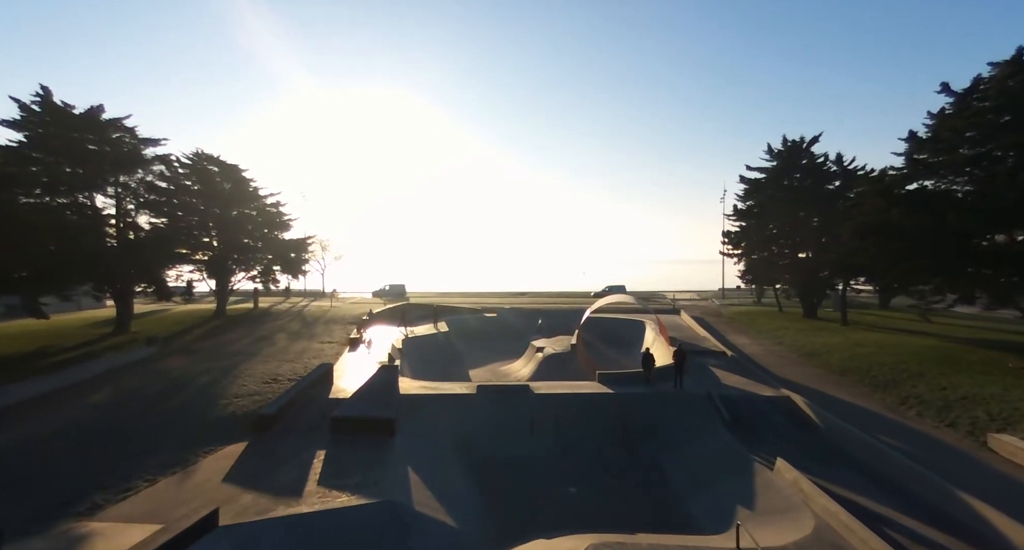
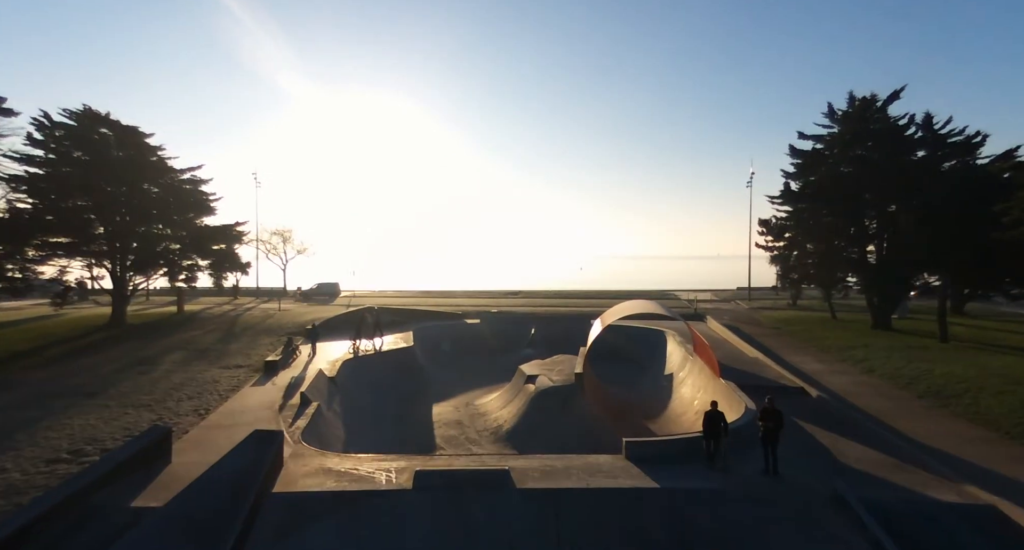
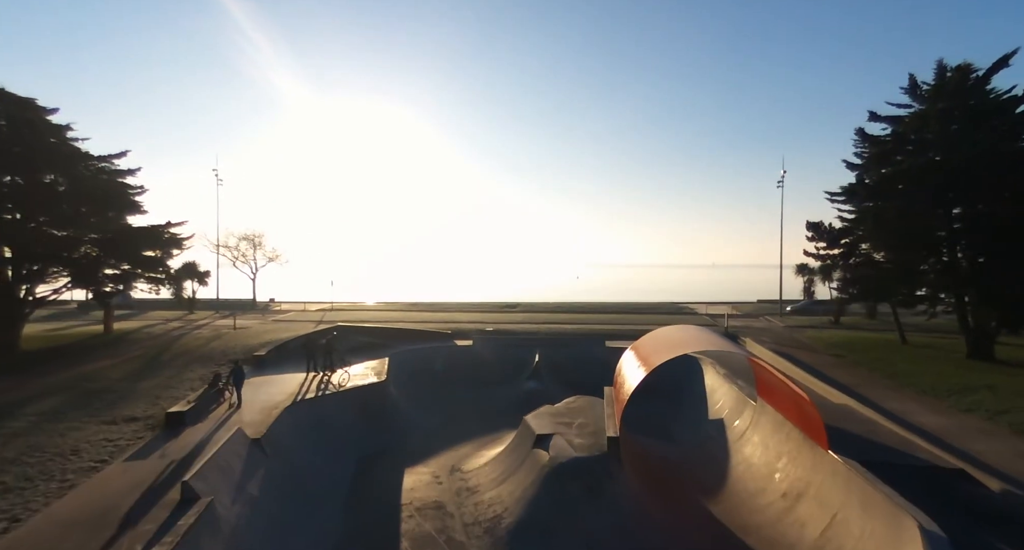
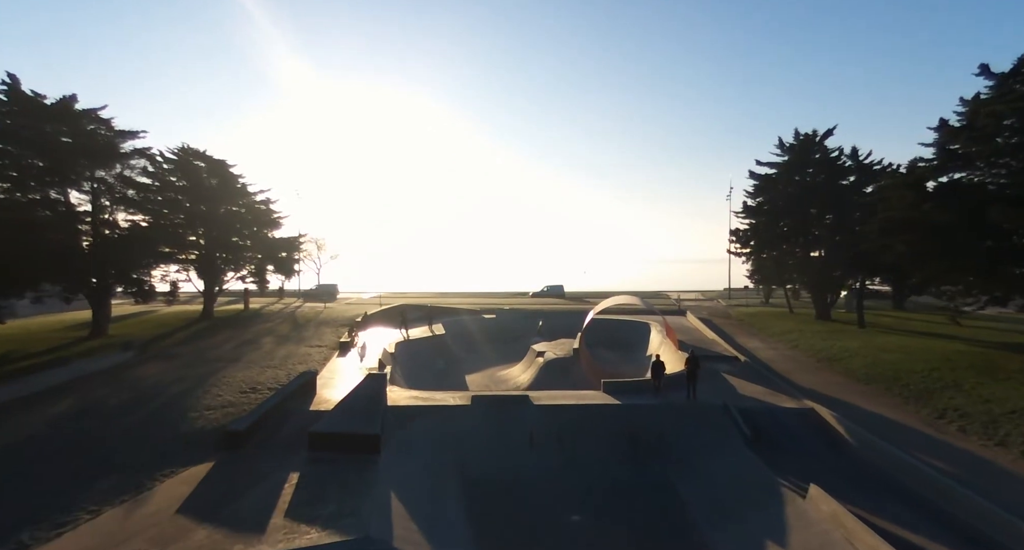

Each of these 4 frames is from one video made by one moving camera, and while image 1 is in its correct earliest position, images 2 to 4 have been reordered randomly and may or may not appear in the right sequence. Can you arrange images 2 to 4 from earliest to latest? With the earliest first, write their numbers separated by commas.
4, 2, 3
